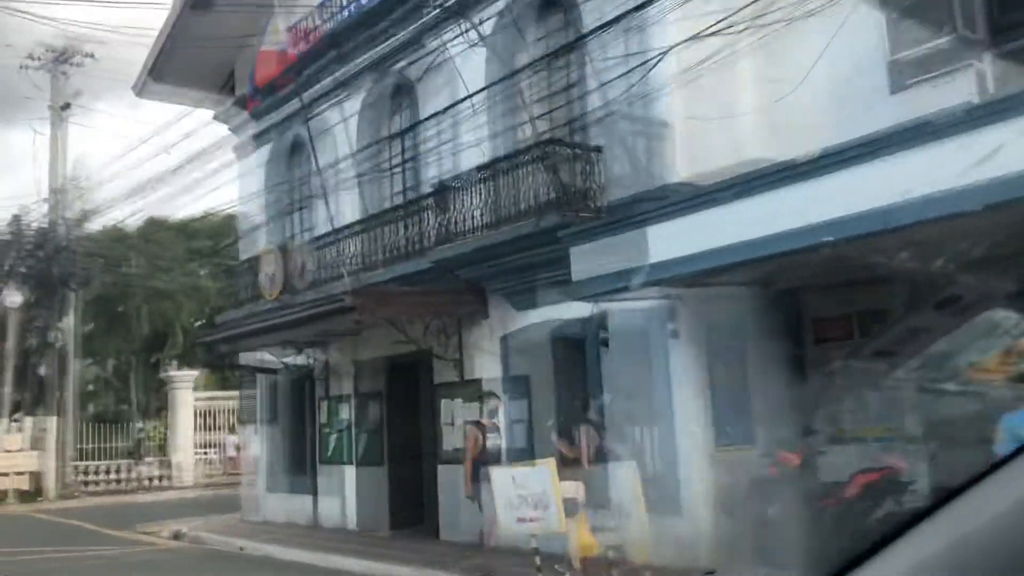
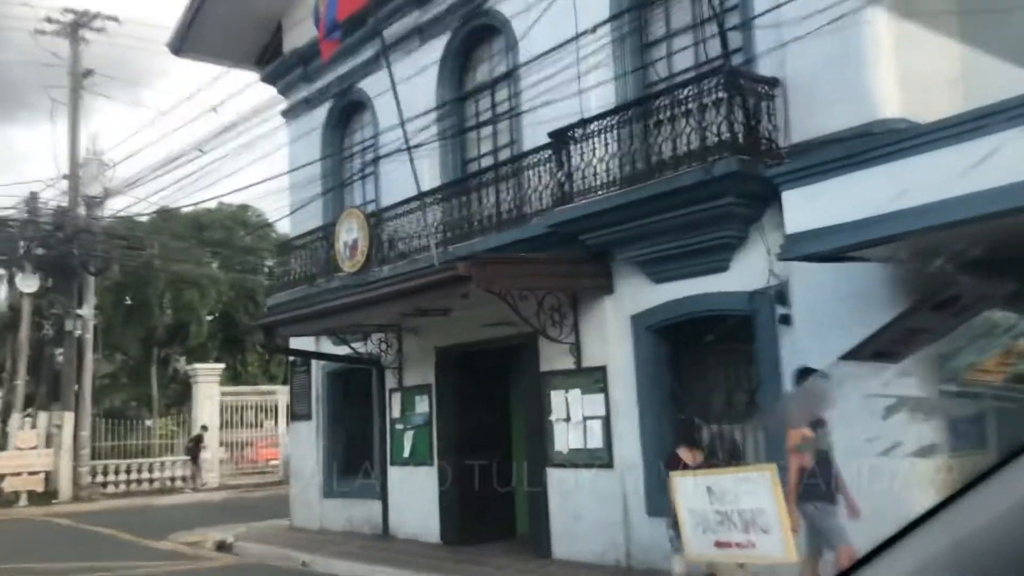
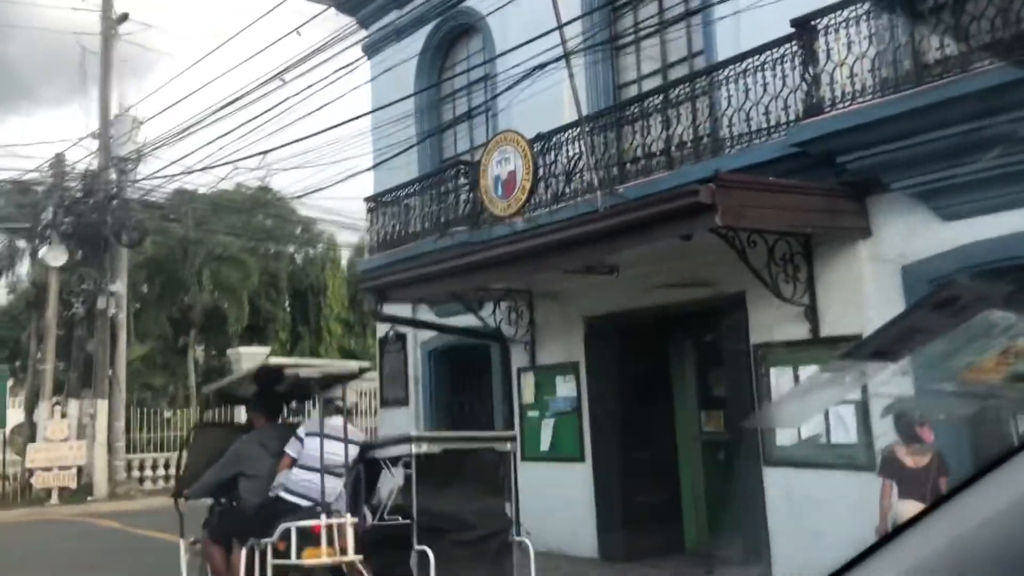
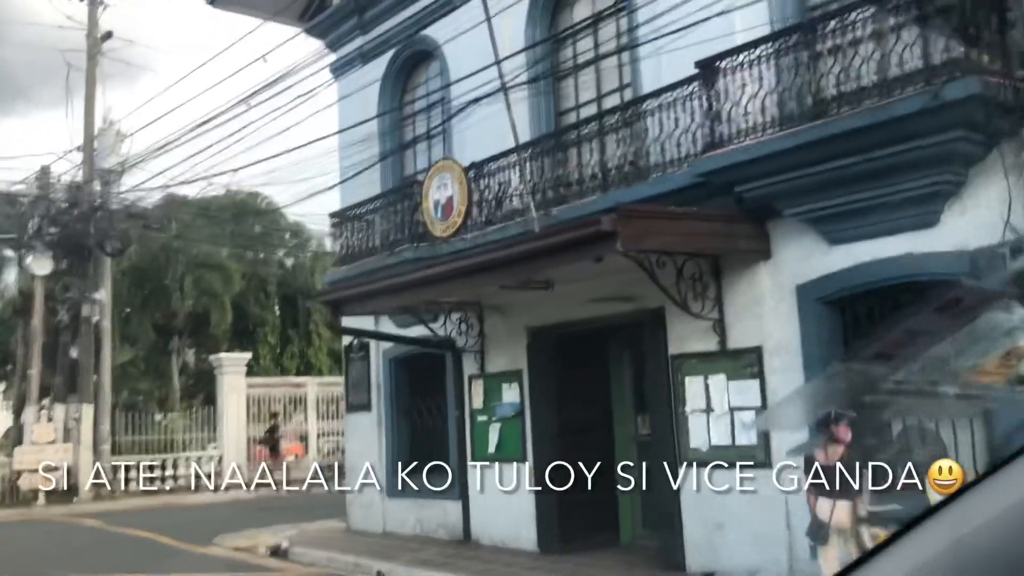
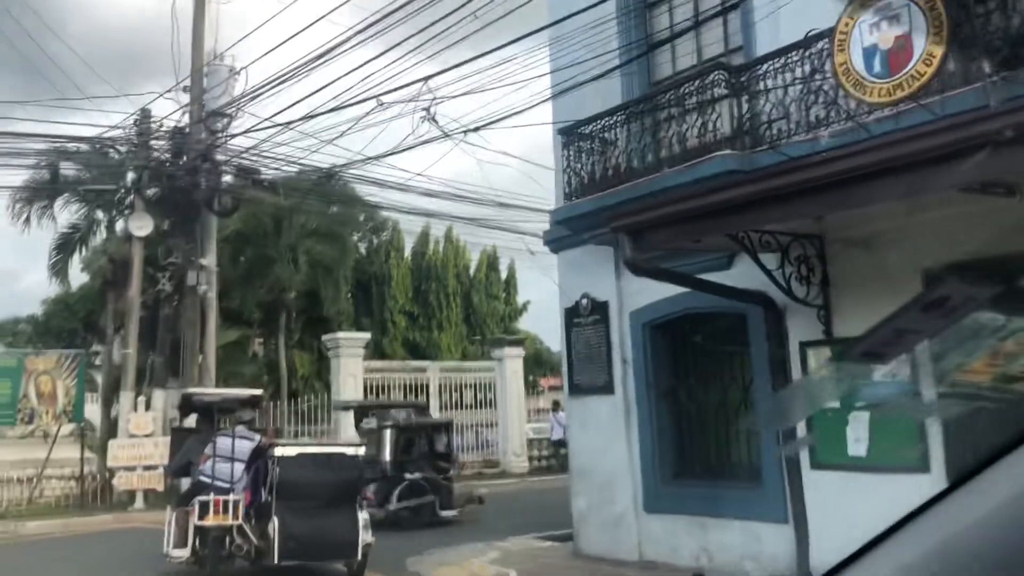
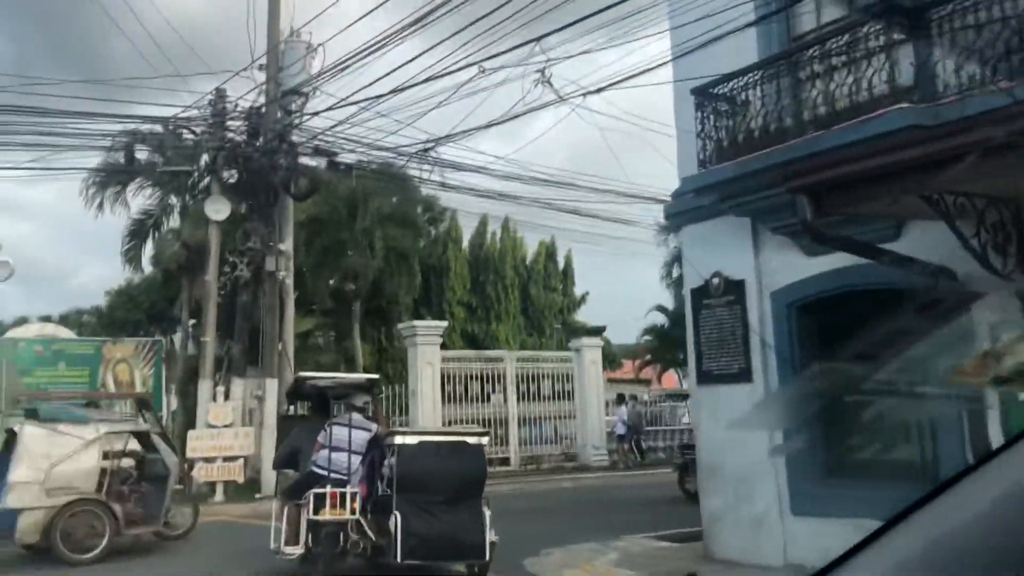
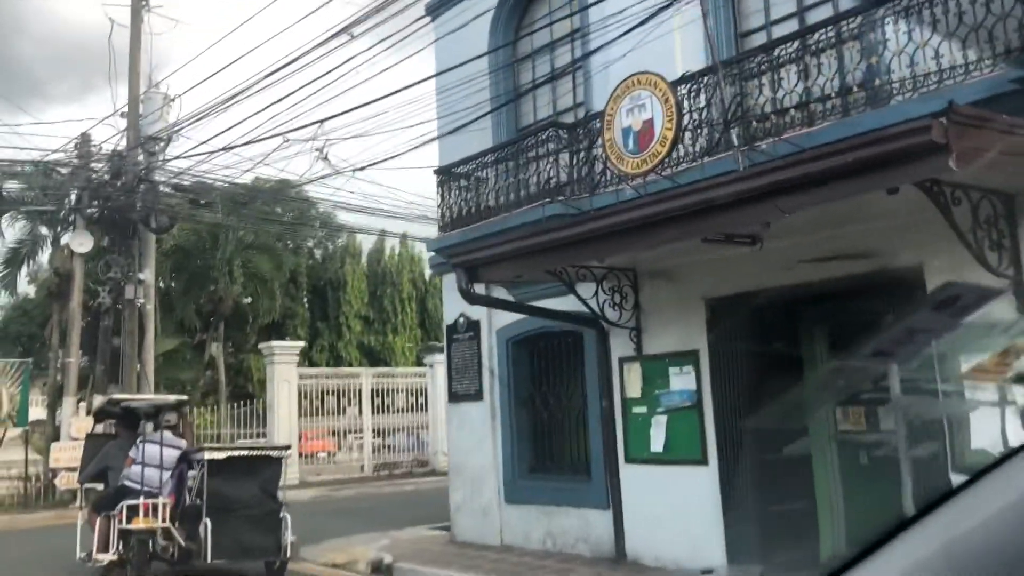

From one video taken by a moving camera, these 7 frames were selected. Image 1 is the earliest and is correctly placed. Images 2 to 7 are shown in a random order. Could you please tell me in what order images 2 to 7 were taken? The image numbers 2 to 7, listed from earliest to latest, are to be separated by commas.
2, 4, 3, 7, 5, 6
